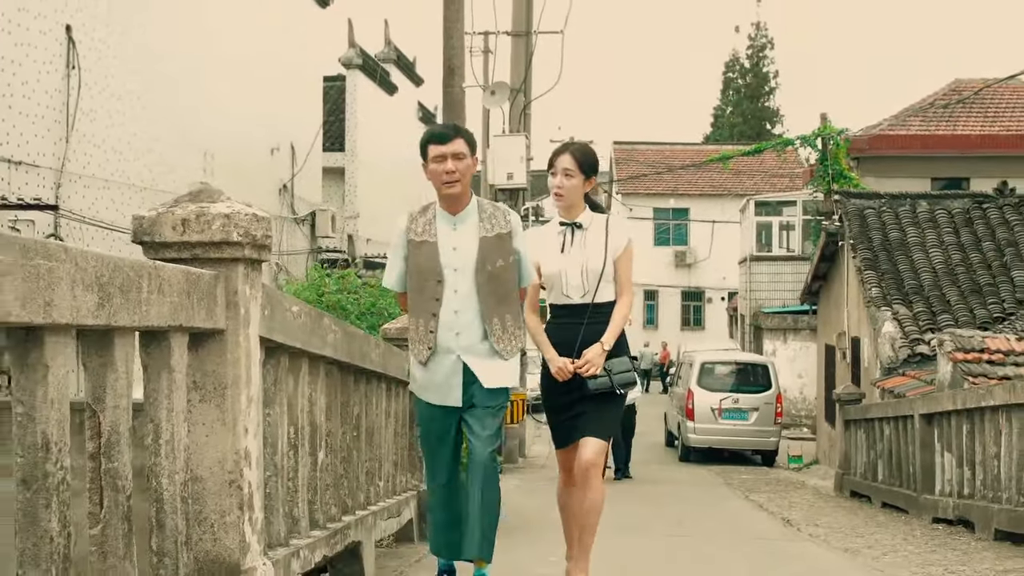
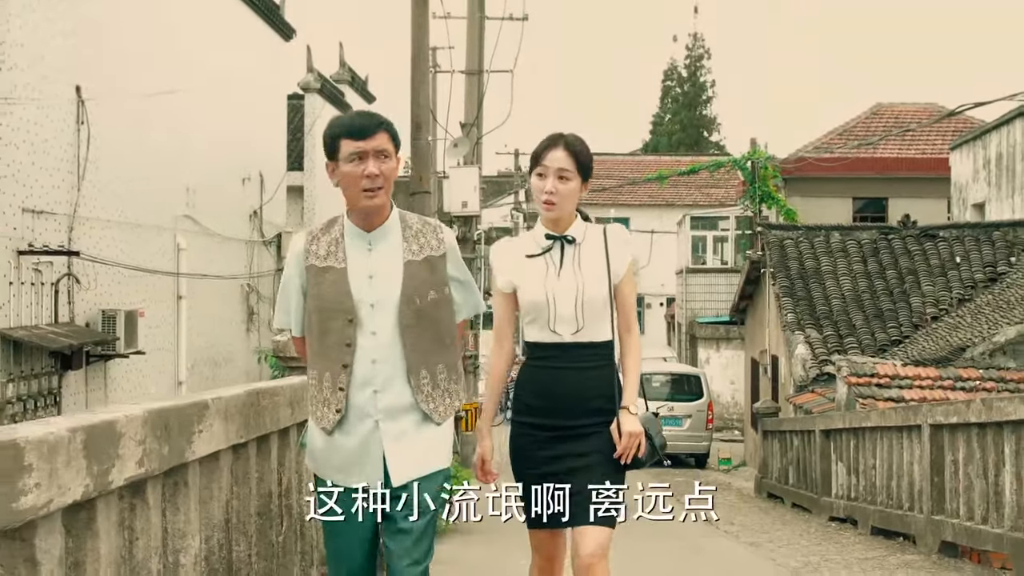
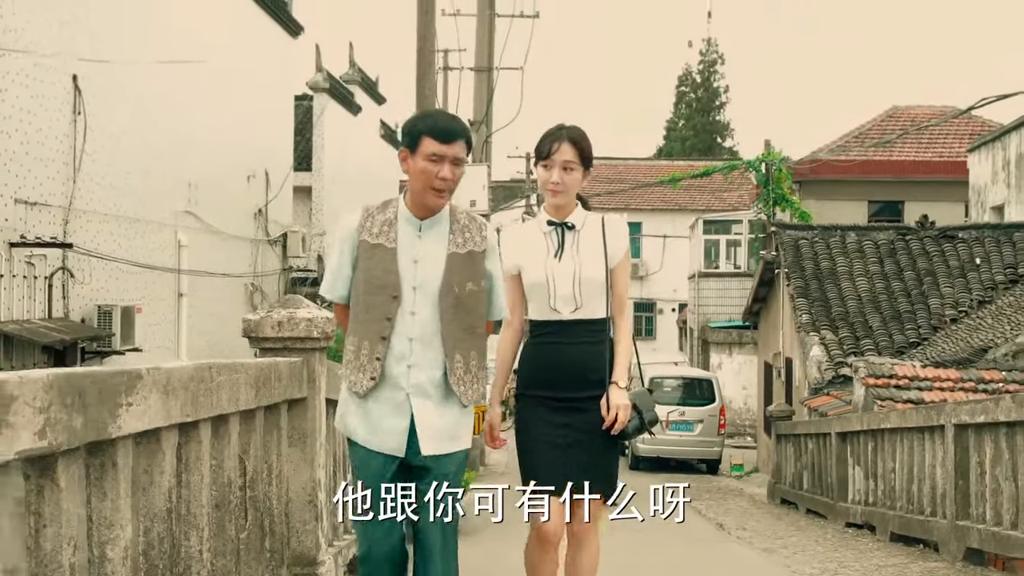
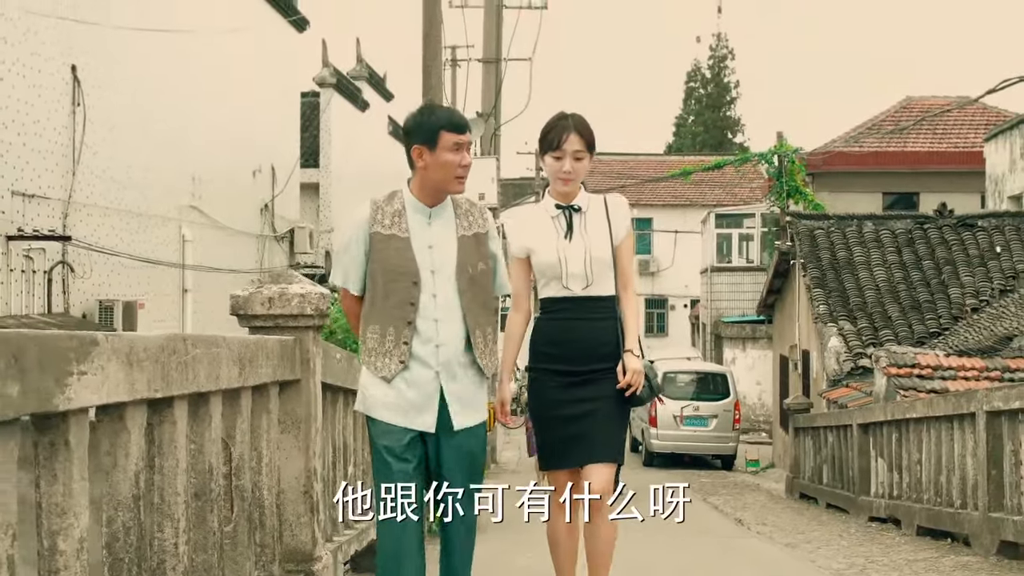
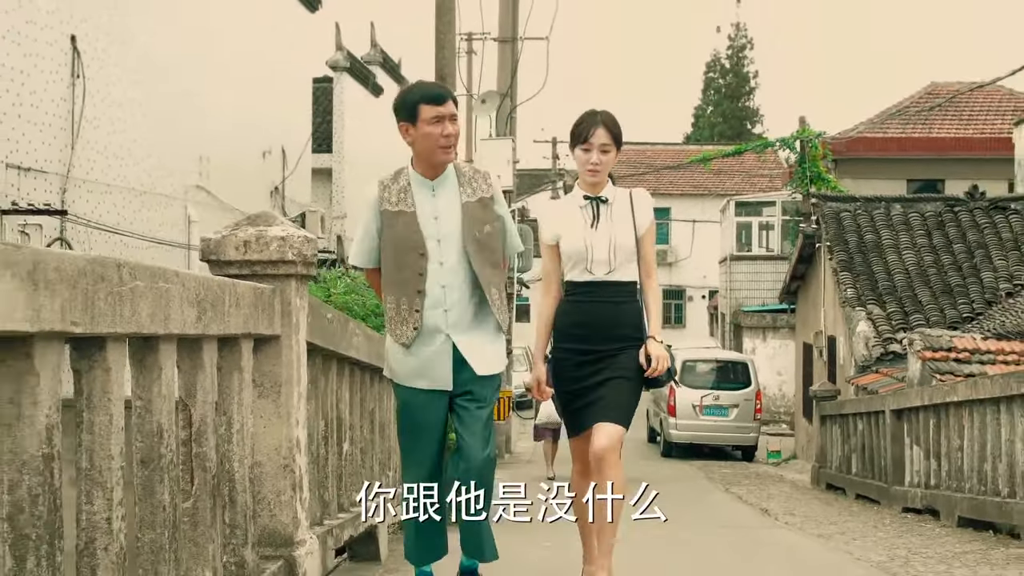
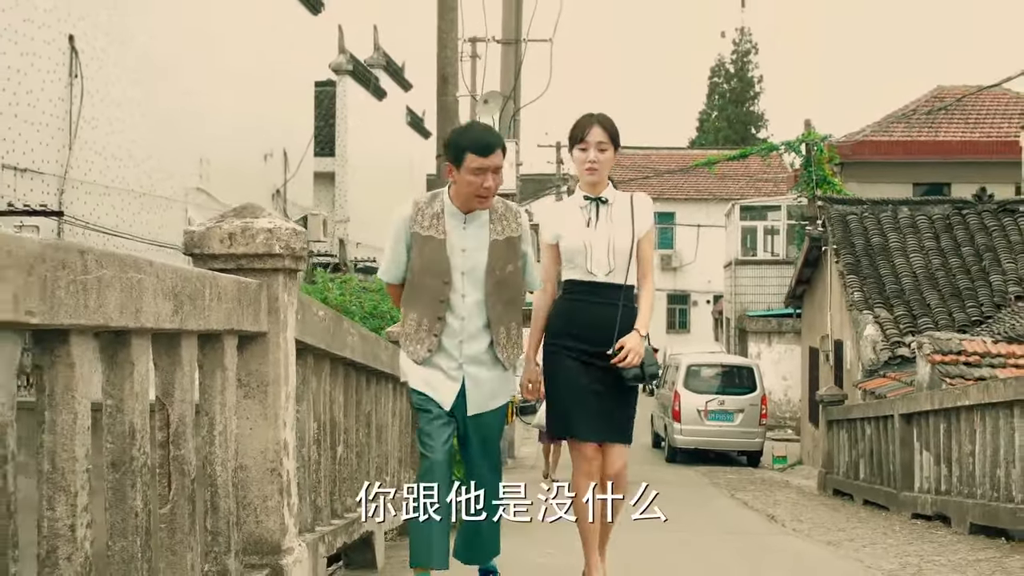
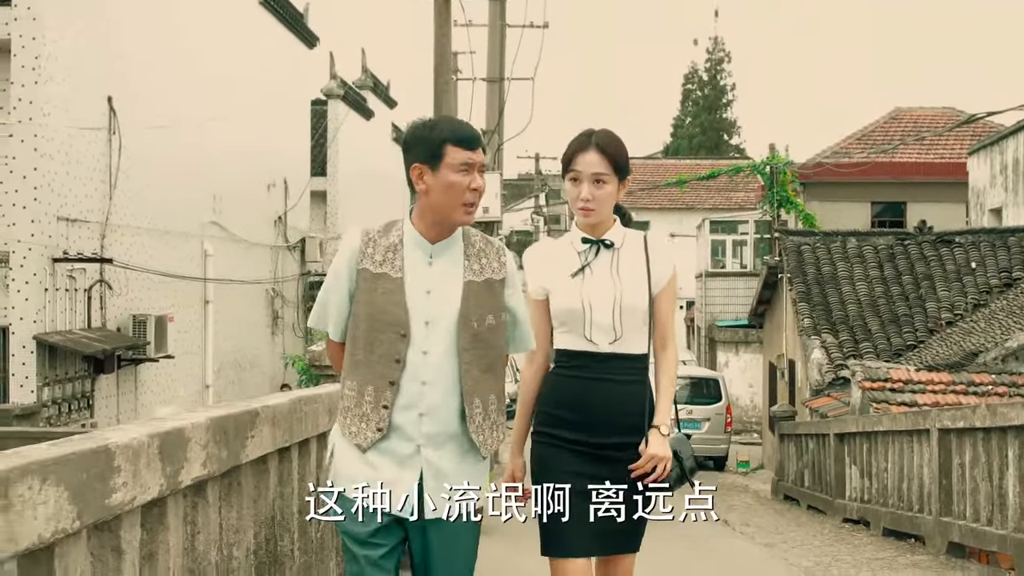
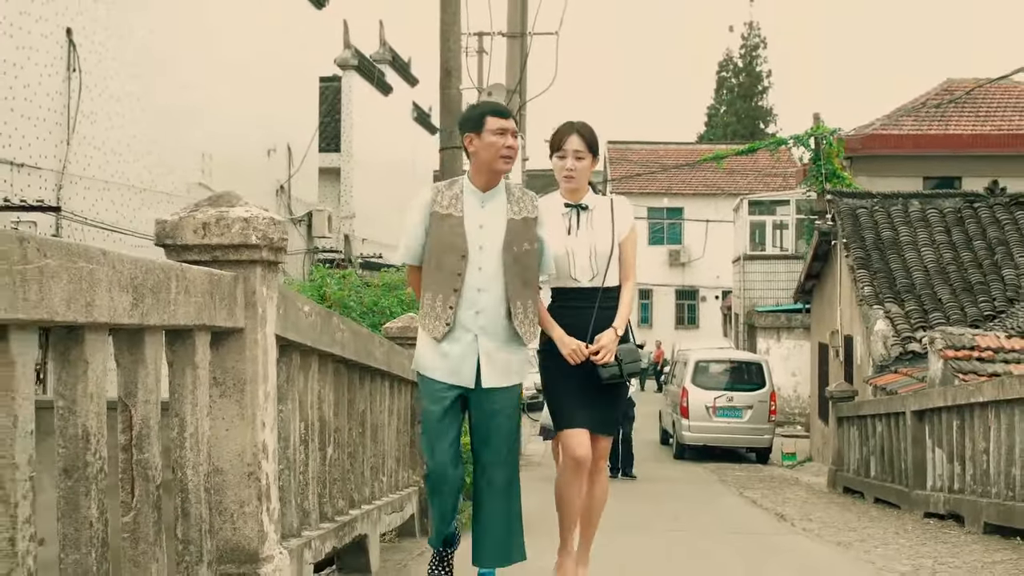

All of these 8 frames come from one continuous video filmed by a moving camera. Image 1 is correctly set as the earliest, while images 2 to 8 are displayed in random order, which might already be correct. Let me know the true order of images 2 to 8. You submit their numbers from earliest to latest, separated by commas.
8, 6, 5, 4, 3, 2, 7
